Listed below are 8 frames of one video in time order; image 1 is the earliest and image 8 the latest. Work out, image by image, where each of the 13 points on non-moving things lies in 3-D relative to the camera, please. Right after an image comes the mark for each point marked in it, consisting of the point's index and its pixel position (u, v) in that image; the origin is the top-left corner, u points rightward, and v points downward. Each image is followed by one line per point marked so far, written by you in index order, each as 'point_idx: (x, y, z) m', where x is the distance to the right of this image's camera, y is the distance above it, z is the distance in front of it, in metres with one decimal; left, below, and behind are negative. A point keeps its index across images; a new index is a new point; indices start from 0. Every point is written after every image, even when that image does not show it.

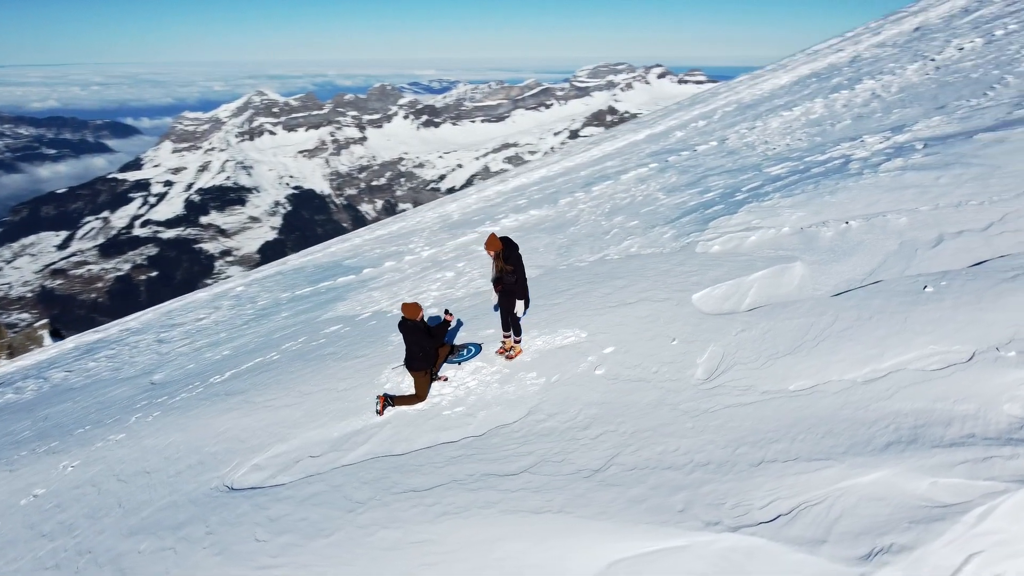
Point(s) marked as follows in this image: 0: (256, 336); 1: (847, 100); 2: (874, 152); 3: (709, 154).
0: (-3.7, -0.7, +11.5) m
1: (+7.4, +4.1, +17.6) m
2: (+5.4, +2.0, +11.8) m
3: (+4.1, +2.8, +16.5) m
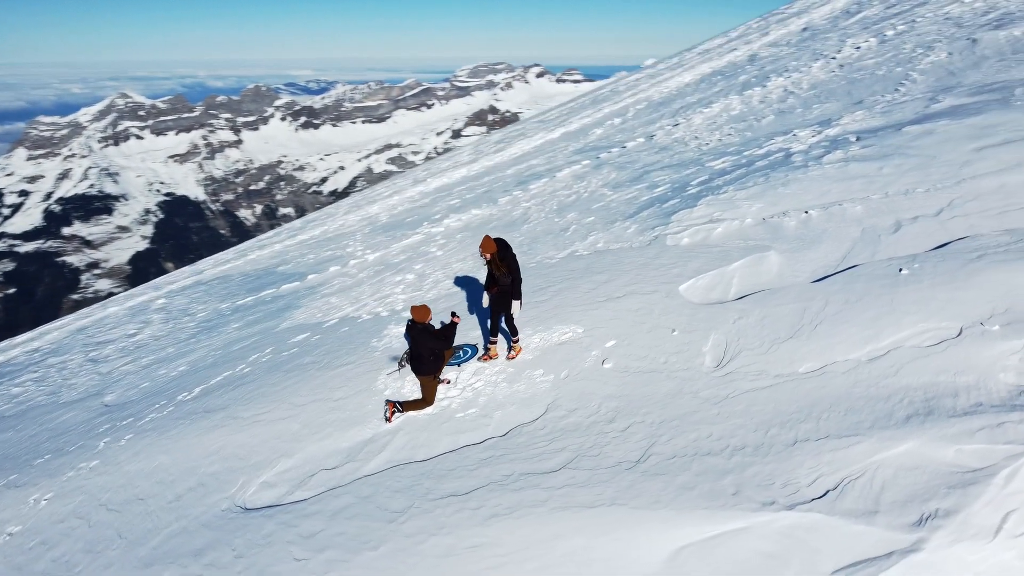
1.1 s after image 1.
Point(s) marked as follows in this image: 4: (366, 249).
0: (-4.1, -0.9, +10.9) m
1: (+5.8, +4.4, +18.5) m
2: (+4.7, +2.2, +12.5) m
3: (+2.8, +2.9, +17.0) m
4: (-2.9, +0.8, +15.7) m
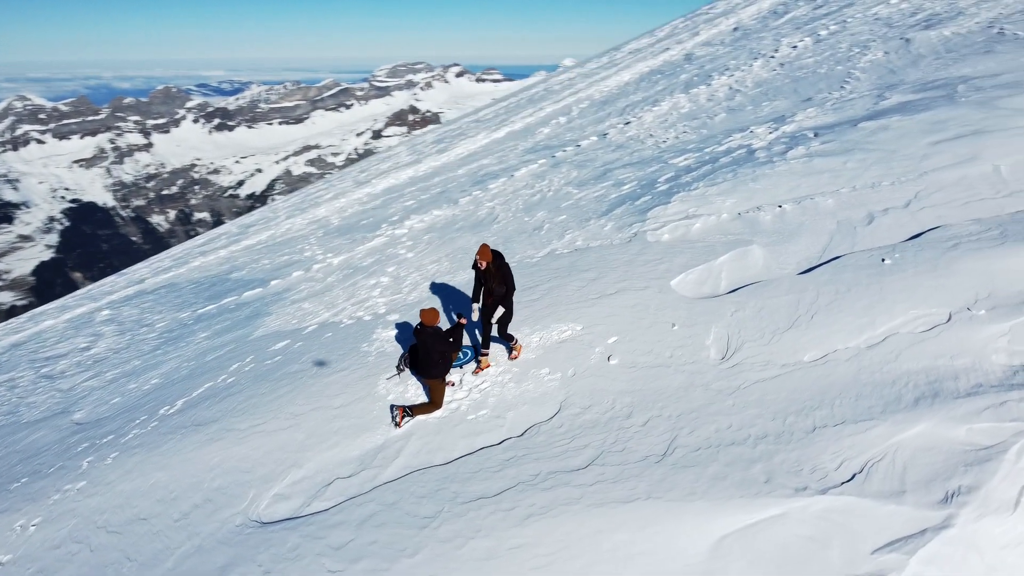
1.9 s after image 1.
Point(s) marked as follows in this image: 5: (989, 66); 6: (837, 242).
0: (-4.3, -1.0, +10.5) m
1: (+4.7, +4.6, +18.9) m
2: (+4.2, +2.4, +12.9) m
3: (+1.8, +3.0, +17.2) m
4: (-3.6, +0.7, +15.4) m
5: (+8.1, +3.8, +13.7) m
6: (+3.7, +0.5, +9.0) m
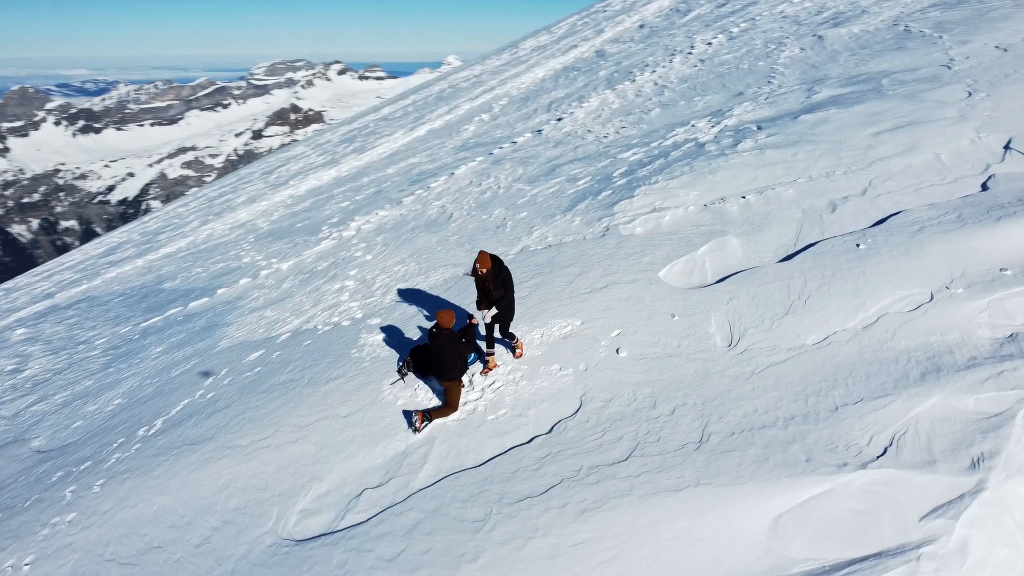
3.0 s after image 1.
0: (-4.5, -1.1, +9.9) m
1: (+3.0, +4.8, +19.4) m
2: (+3.4, +2.5, +13.4) m
3: (+0.5, +3.1, +17.3) m
4: (-4.5, +0.5, +14.8) m
5: (+7.2, +4.1, +14.6) m
6: (+3.5, +0.7, +9.5) m
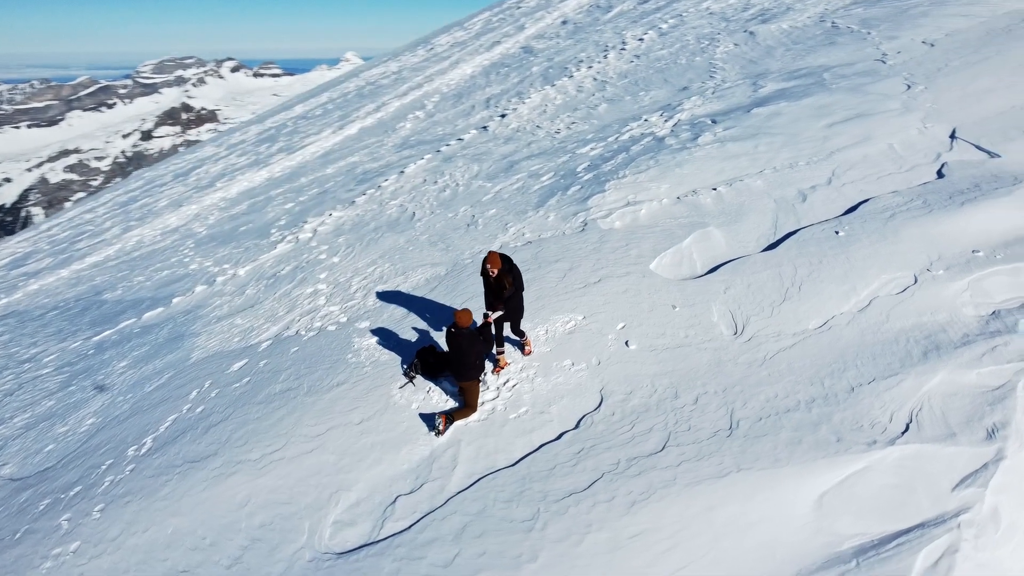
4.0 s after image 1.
0: (-4.6, -1.3, +9.4) m
1: (+1.6, +5.0, +19.6) m
2: (+2.7, +2.7, +13.7) m
3: (-0.6, +3.2, +17.2) m
4: (-5.2, +0.4, +14.2) m
5: (+6.3, +4.4, +15.4) m
6: (+3.3, +0.8, +9.9) m
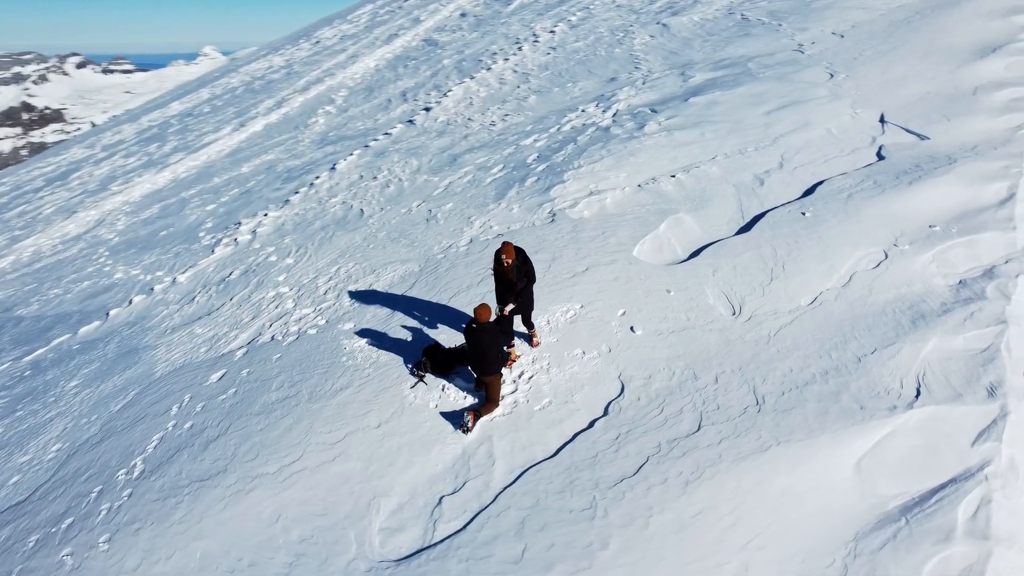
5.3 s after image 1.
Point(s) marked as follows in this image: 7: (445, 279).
0: (-4.7, -1.4, +8.7) m
1: (-0.3, +5.2, +19.6) m
2: (+1.8, +2.9, +14.0) m
3: (-2.1, +3.3, +17.0) m
4: (-6.0, +0.3, +13.3) m
5: (+5.0, +4.9, +16.1) m
6: (+3.0, +1.1, +10.3) m
7: (-0.8, +0.1, +9.7) m
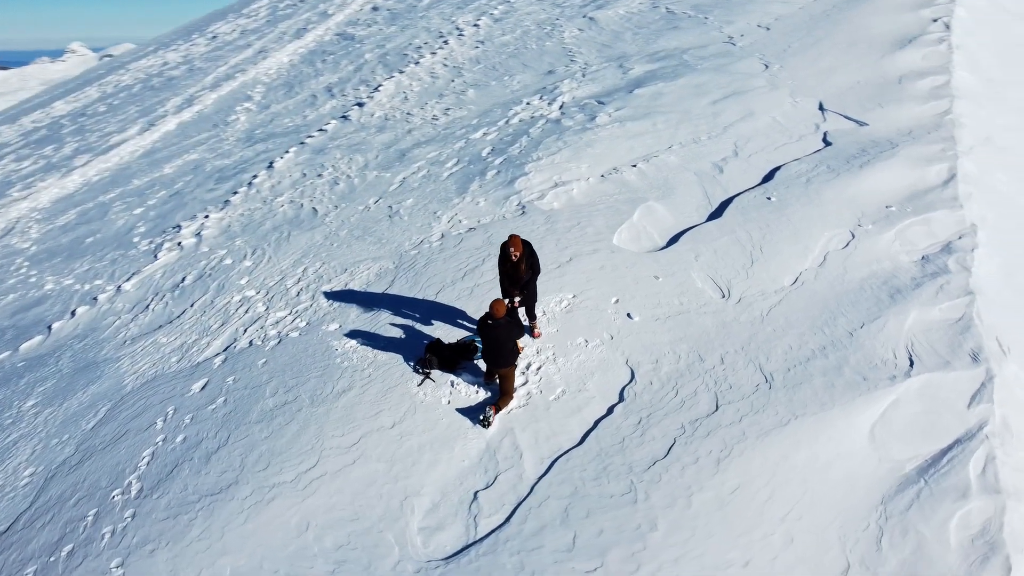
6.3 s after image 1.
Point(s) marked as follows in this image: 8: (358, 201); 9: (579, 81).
0: (-4.7, -1.5, +8.1) m
1: (-2.0, +5.3, +19.5) m
2: (+0.9, +3.1, +14.1) m
3: (-3.3, +3.3, +16.6) m
4: (-6.7, +0.1, +12.6) m
5: (+3.7, +5.2, +16.6) m
6: (+2.6, +1.3, +10.6) m
7: (-1.0, +0.2, +9.5) m
8: (-2.4, +1.4, +12.6) m
9: (+1.3, +4.0, +15.6) m
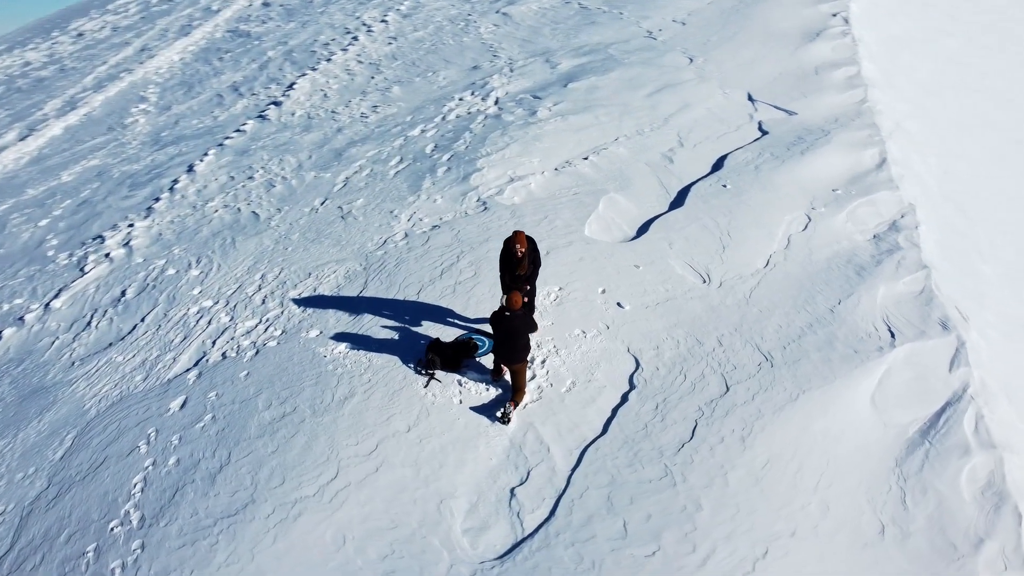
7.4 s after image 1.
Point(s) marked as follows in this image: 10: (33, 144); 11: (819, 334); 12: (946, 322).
0: (-4.6, -1.7, +7.4) m
1: (-4.0, +5.2, +19.0) m
2: (-0.2, +3.2, +14.1) m
3: (-4.8, +3.2, +16.0) m
4: (-7.3, -0.2, +11.5) m
5: (+2.1, +5.4, +17.0) m
6: (+2.1, +1.5, +11.0) m
7: (-1.3, +0.1, +9.3) m
8: (-3.2, +1.3, +12.2) m
9: (-0.1, +4.1, +15.6) m
10: (-12.1, +3.6, +20.4) m
11: (+2.9, -0.4, +7.6) m
12: (+4.2, -0.3, +7.7) m
